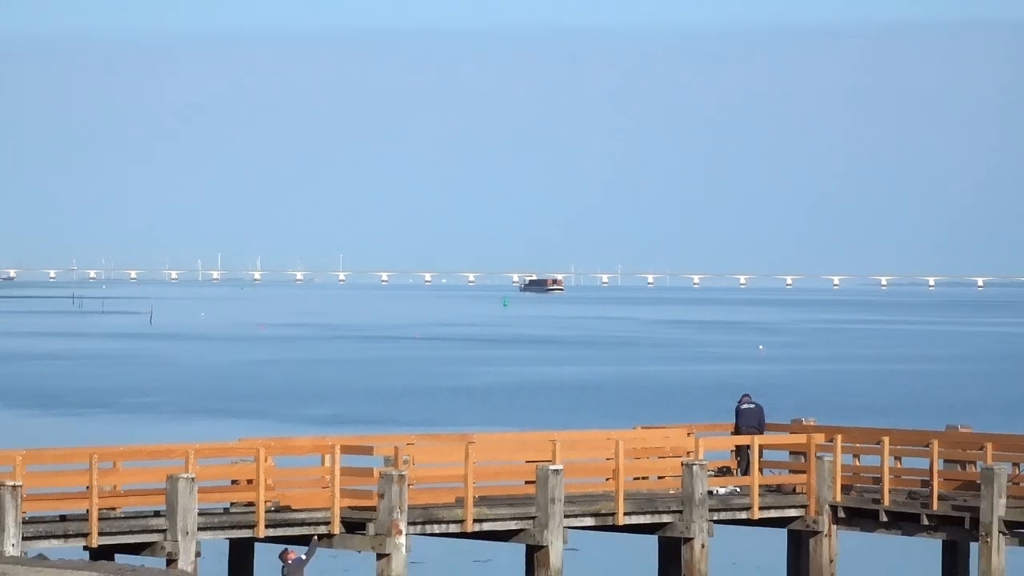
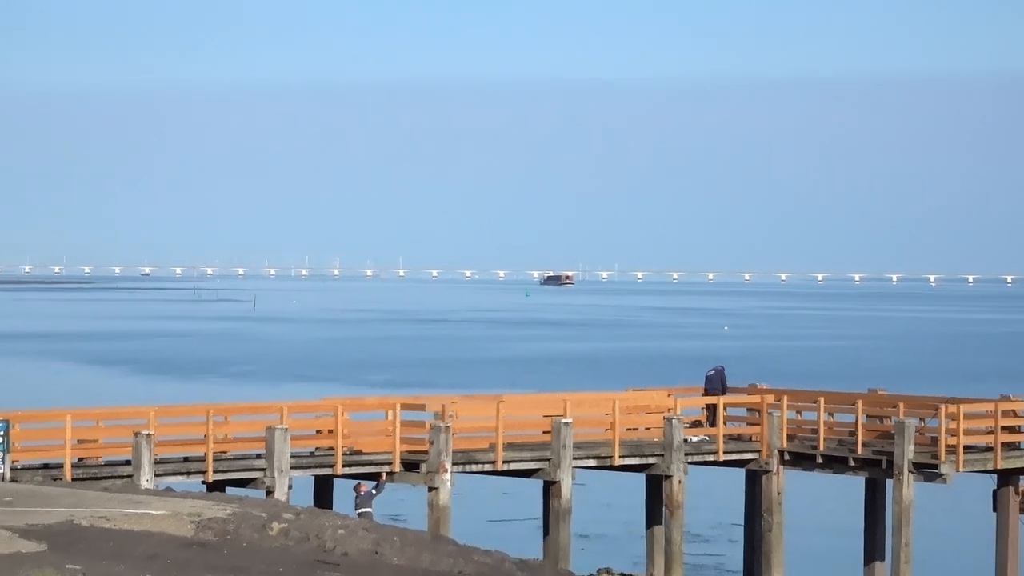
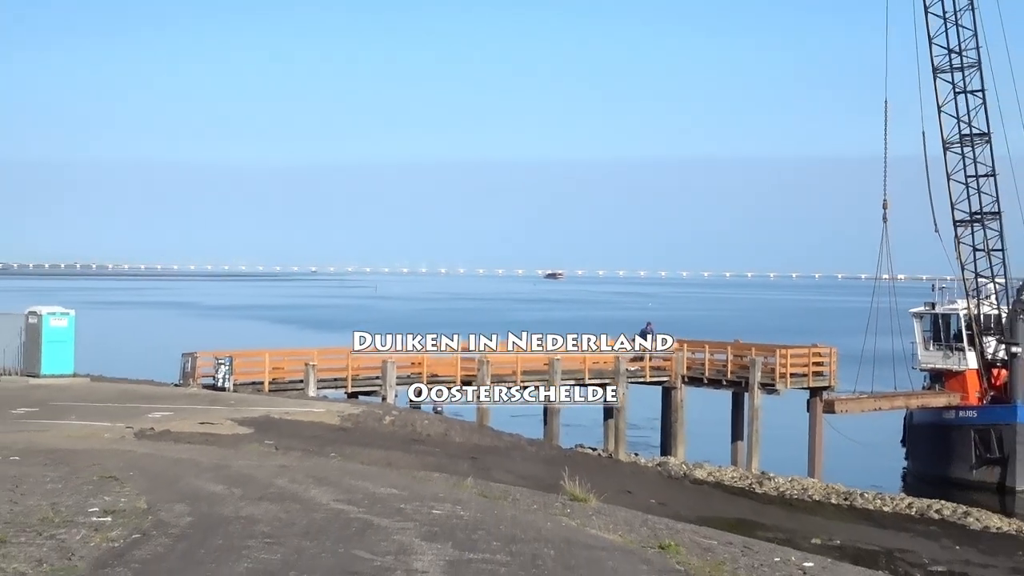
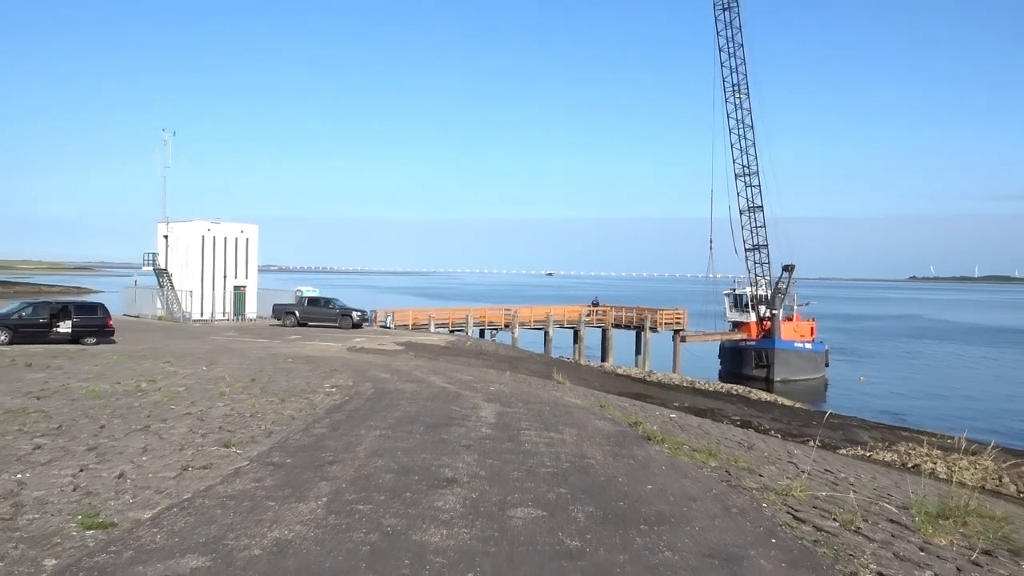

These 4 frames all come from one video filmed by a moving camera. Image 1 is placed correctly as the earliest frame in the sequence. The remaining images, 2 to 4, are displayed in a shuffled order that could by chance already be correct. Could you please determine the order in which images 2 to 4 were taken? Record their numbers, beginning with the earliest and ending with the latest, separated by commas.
2, 3, 4
